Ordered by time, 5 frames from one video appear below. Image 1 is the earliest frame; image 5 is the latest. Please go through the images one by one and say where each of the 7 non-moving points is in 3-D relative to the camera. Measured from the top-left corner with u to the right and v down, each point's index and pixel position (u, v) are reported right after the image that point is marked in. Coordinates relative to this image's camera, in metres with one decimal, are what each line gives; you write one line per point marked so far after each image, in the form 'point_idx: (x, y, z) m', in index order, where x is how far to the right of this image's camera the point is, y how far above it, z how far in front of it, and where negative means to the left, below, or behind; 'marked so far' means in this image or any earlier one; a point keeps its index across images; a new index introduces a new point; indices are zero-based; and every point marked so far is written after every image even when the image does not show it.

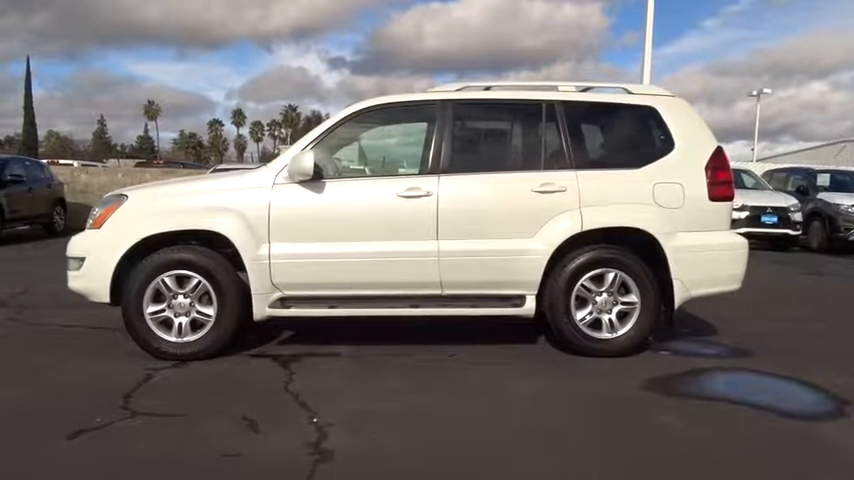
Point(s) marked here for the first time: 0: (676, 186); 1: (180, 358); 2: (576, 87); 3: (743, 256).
0: (+2.1, +0.5, +6.1) m
1: (-2.1, -1.0, +6.0) m
2: (+1.3, +1.4, +6.5) m
3: (+2.7, -0.1, +6.3) m
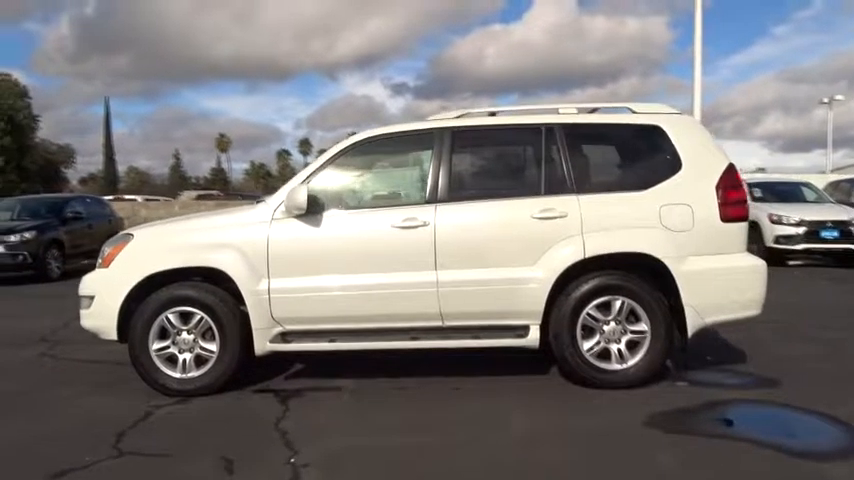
0: (+2.1, +0.3, +5.9) m
1: (-2.0, -1.3, +6.0) m
2: (+1.3, +1.1, +6.3) m
3: (+2.7, -0.3, +5.9) m
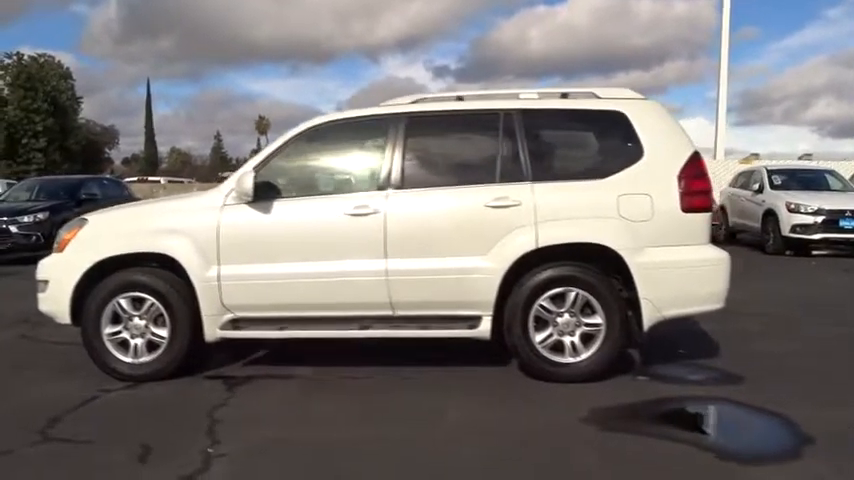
0: (+1.7, +0.3, +5.6) m
1: (-2.4, -1.2, +6.0) m
2: (+0.9, +1.2, +6.1) m
3: (+2.3, -0.3, +5.7) m
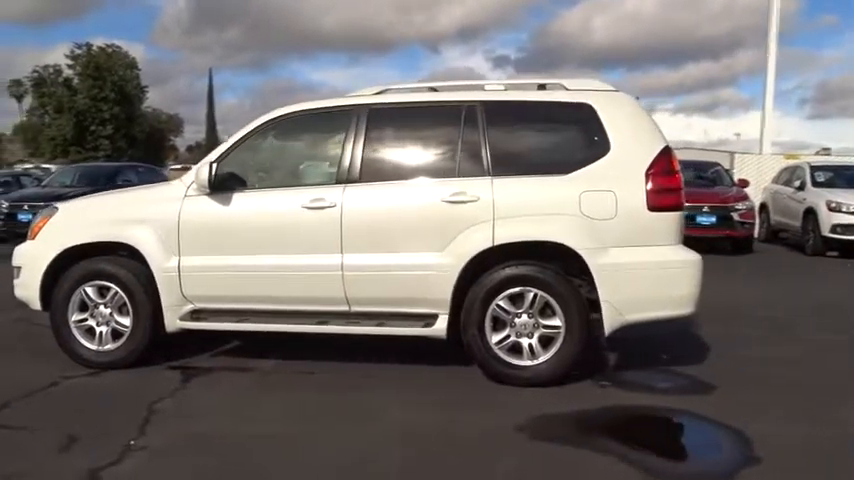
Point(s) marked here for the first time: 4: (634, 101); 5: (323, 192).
0: (+1.3, +0.3, +5.4) m
1: (-2.8, -1.1, +6.1) m
2: (+0.7, +1.3, +5.9) m
3: (+2.0, -0.3, +5.4) m
4: (+1.6, +1.1, +5.7) m
5: (-0.8, +0.4, +5.8) m
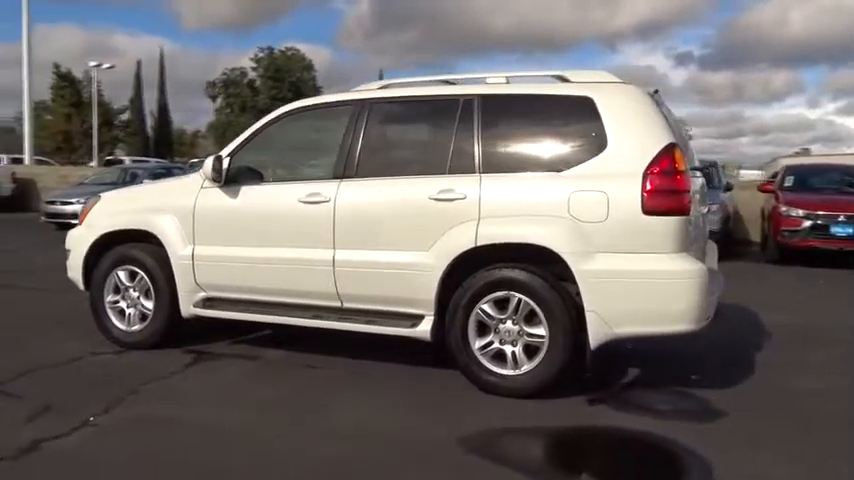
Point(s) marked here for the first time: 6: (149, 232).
0: (+1.2, +0.3, +4.9) m
1: (-2.7, -1.0, +6.5) m
2: (+0.7, +1.3, +5.6) m
3: (+1.8, -0.3, +4.8) m
4: (+1.6, +1.1, +5.2) m
5: (-0.8, +0.4, +5.8) m
6: (-2.5, +0.1, +6.5) m
